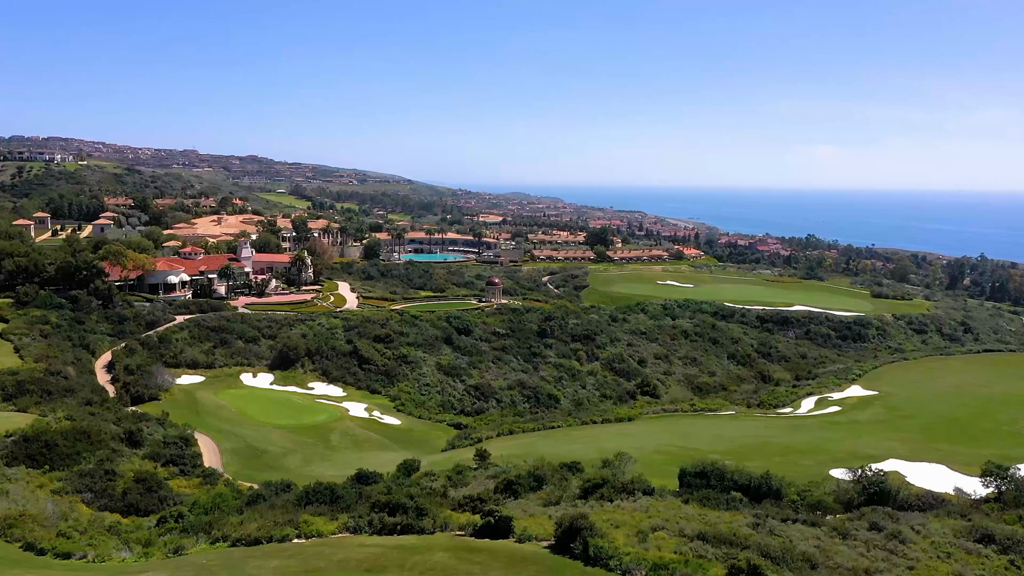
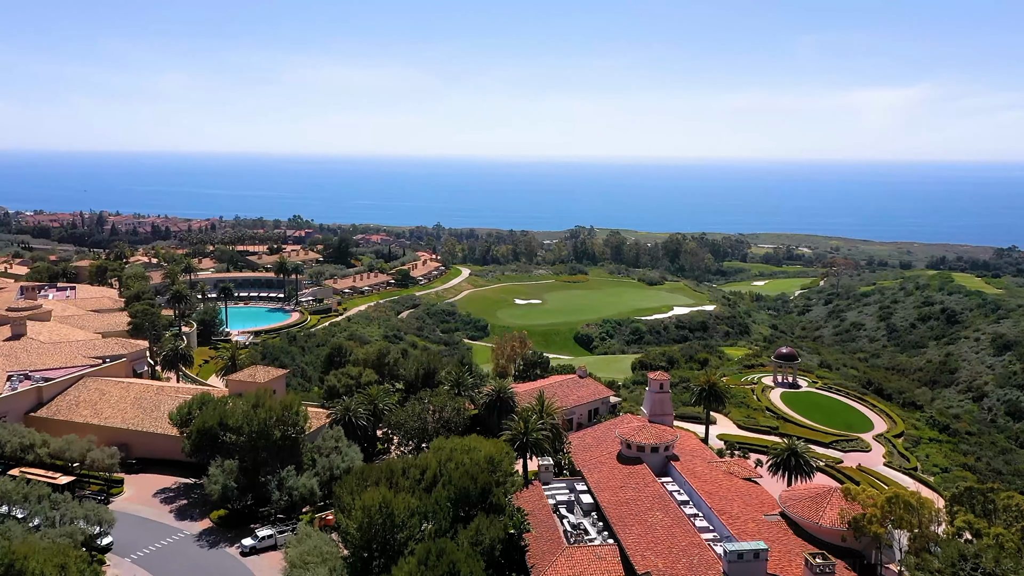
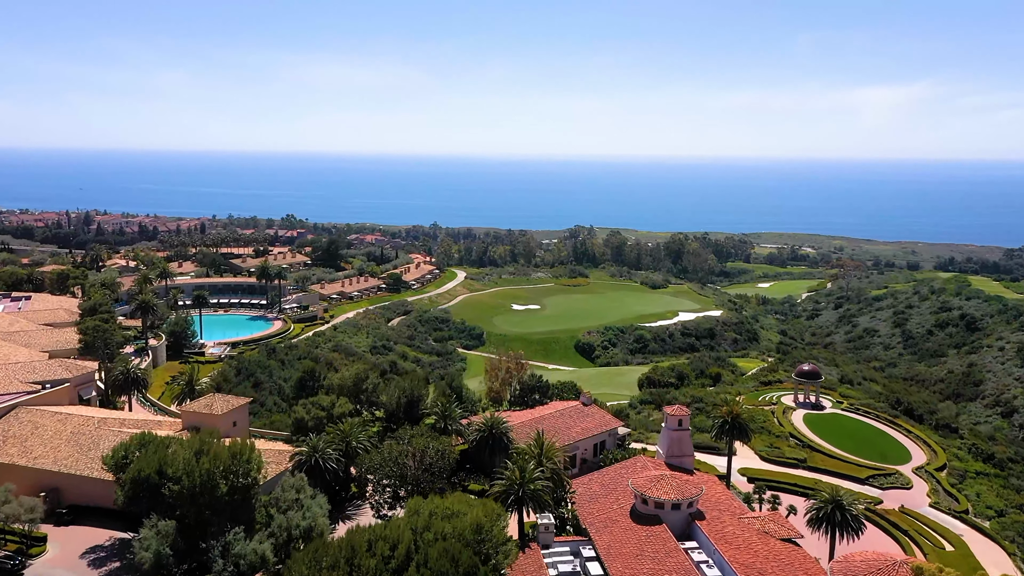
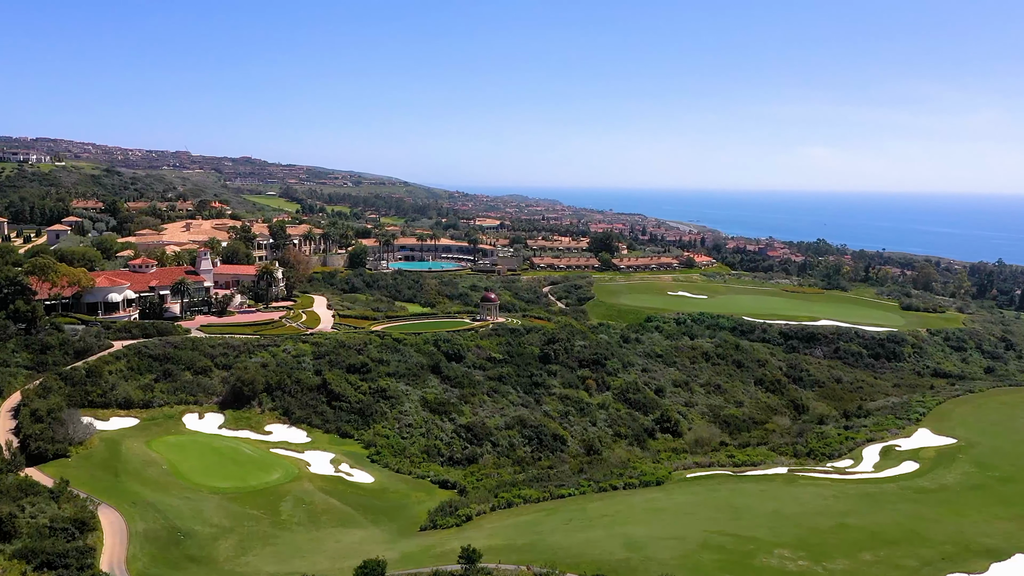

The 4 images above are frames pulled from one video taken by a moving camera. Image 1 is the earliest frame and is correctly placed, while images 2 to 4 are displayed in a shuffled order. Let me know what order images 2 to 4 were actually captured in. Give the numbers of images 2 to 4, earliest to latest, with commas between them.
4, 2, 3
